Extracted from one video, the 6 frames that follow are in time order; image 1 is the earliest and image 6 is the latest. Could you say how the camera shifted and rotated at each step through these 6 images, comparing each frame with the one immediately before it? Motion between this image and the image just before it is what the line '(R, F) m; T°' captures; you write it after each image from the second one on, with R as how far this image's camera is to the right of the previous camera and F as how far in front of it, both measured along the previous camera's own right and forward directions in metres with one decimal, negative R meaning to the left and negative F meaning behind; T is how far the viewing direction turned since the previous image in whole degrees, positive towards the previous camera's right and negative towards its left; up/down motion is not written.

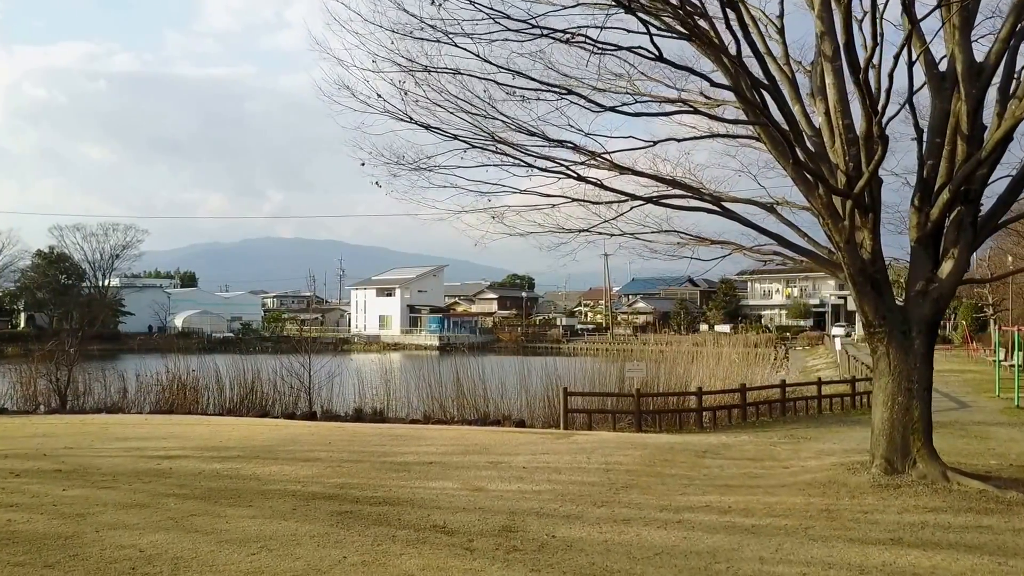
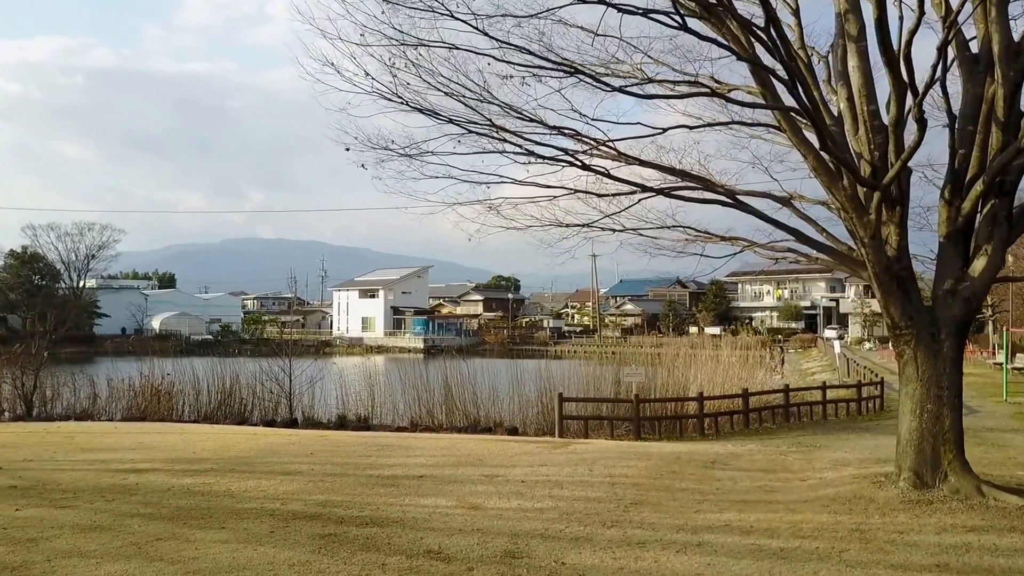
(-0.1, +0.5) m; +1°
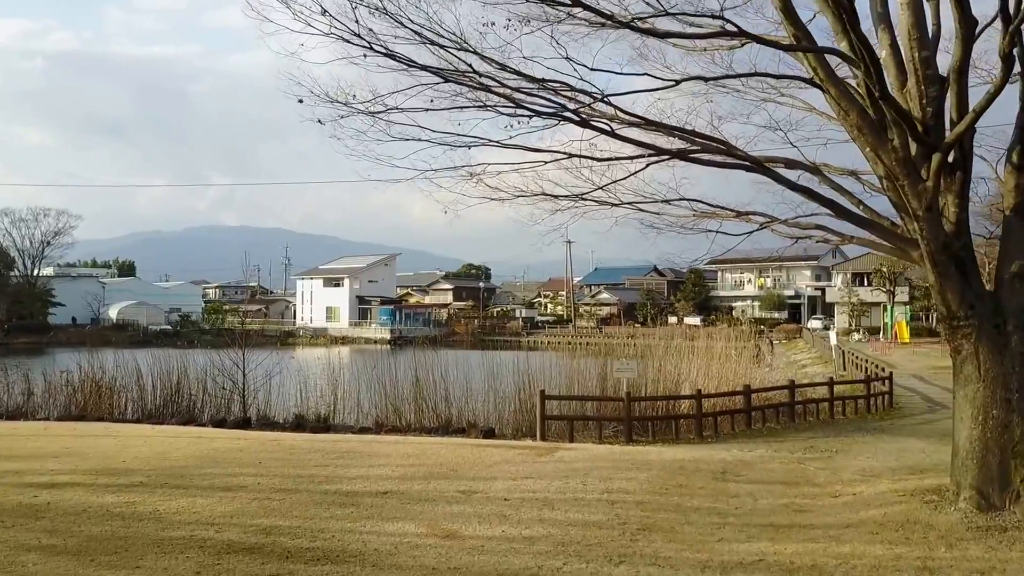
(-0.1, +1.1) m; +2°
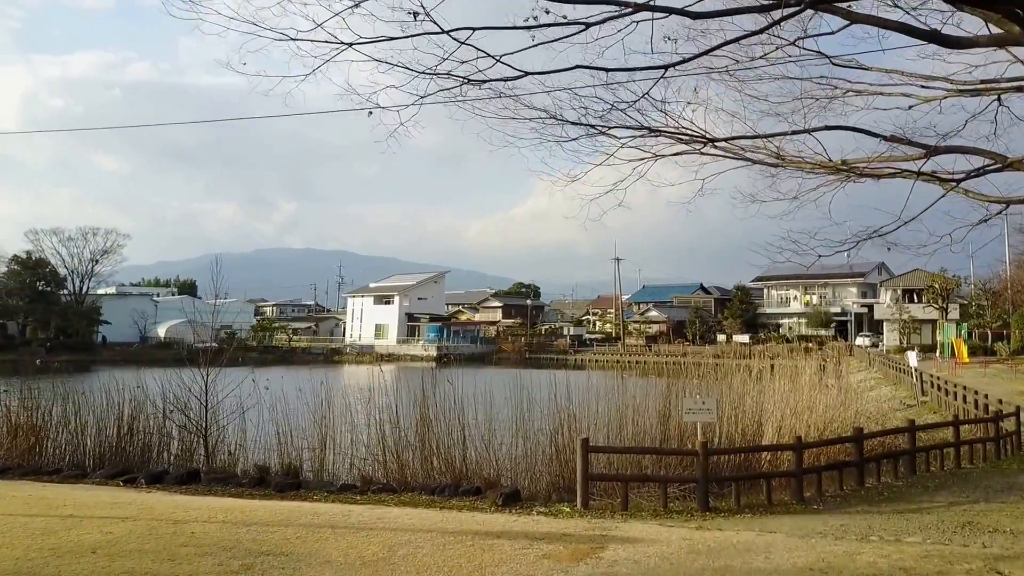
(+0.2, +2.8) m; -4°
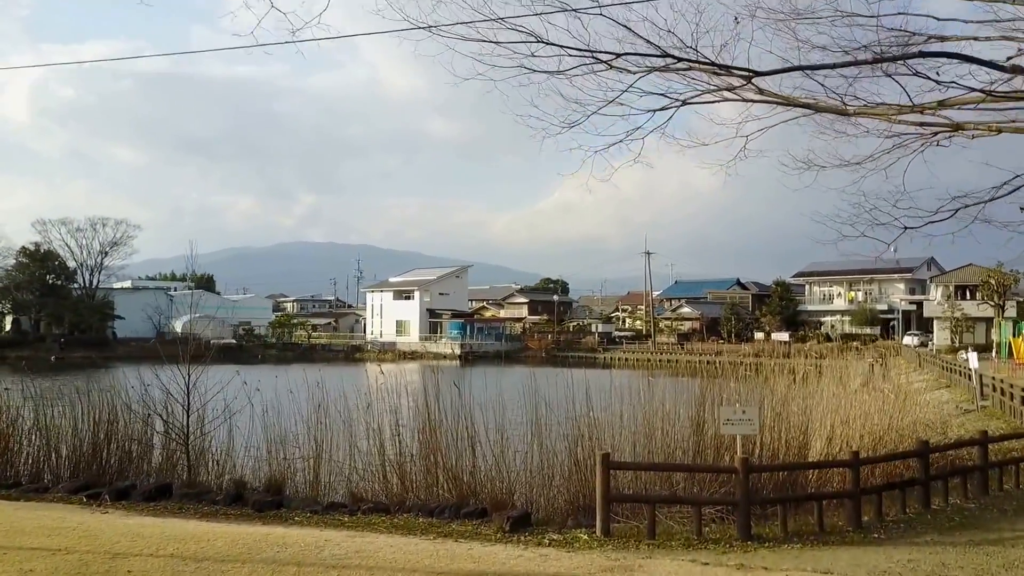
(+0.2, +1.0) m; -2°
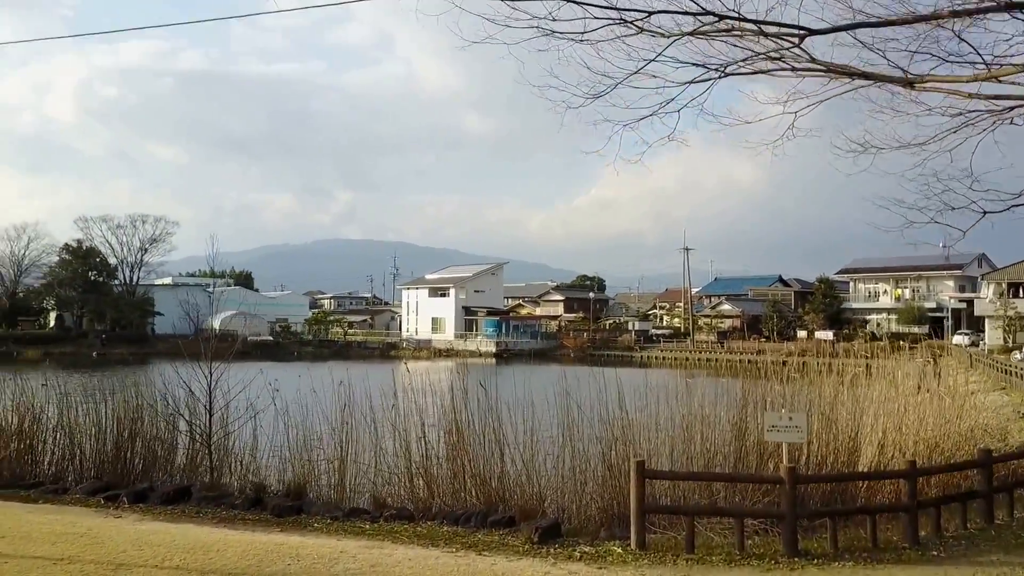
(+0.1, +0.4) m; -3°
